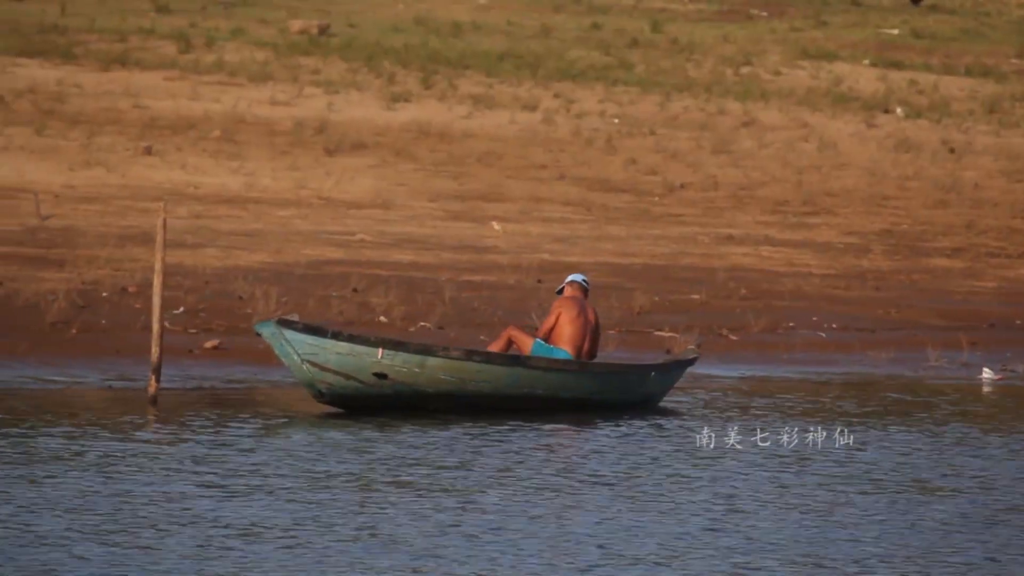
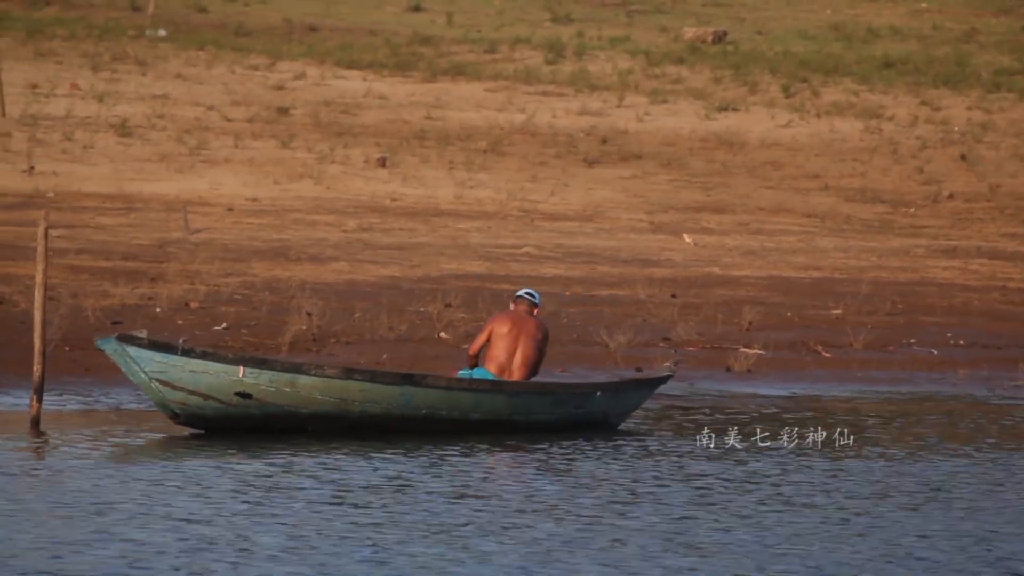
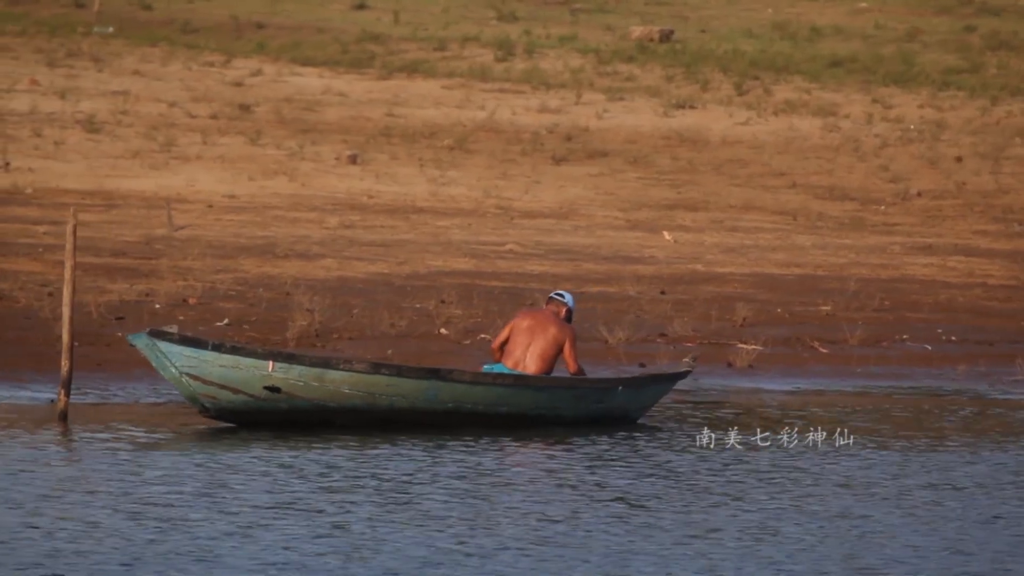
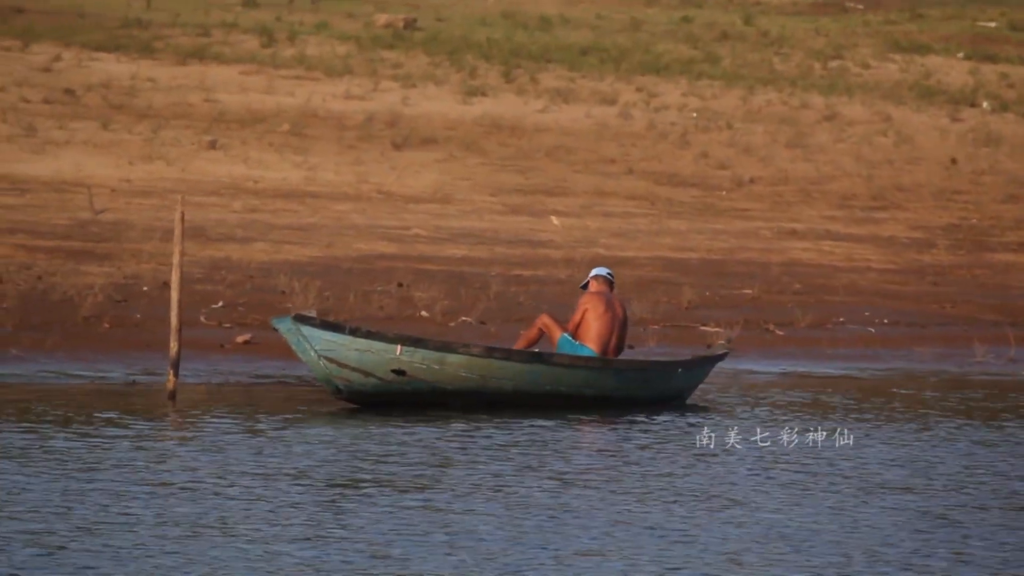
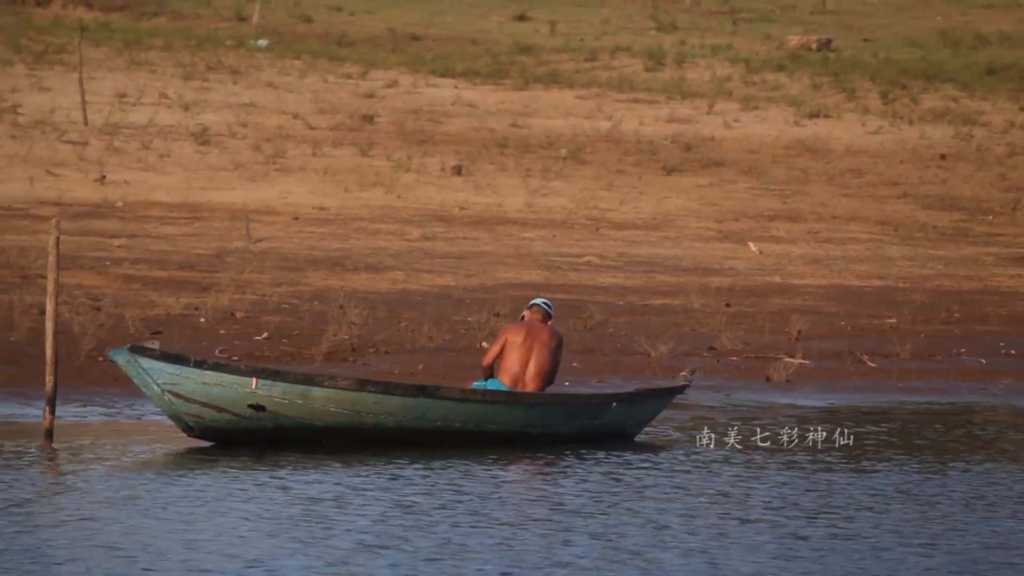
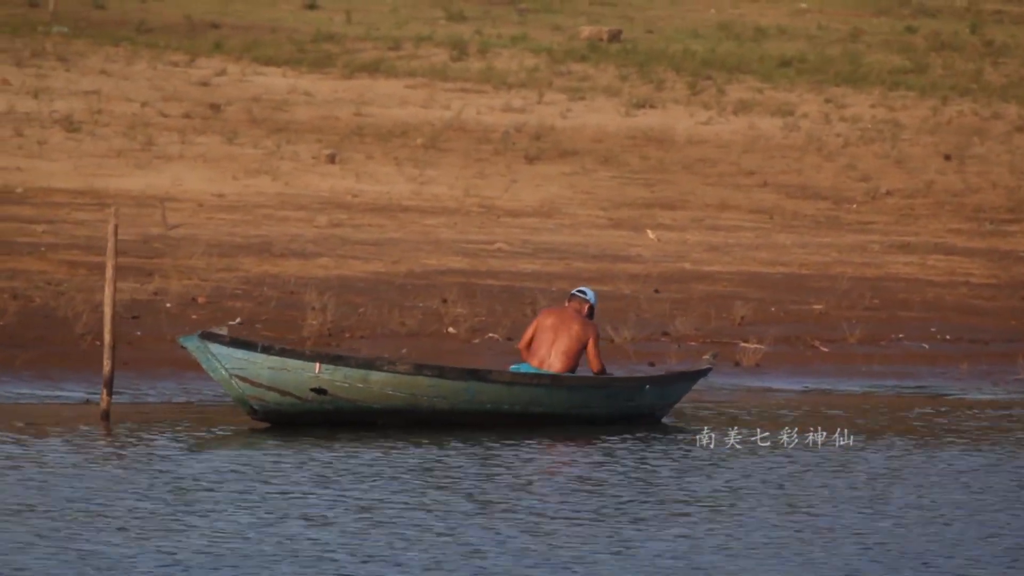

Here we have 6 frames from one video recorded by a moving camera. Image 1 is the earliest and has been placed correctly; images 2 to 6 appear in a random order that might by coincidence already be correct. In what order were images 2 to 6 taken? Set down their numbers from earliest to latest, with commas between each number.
4, 6, 3, 2, 5
